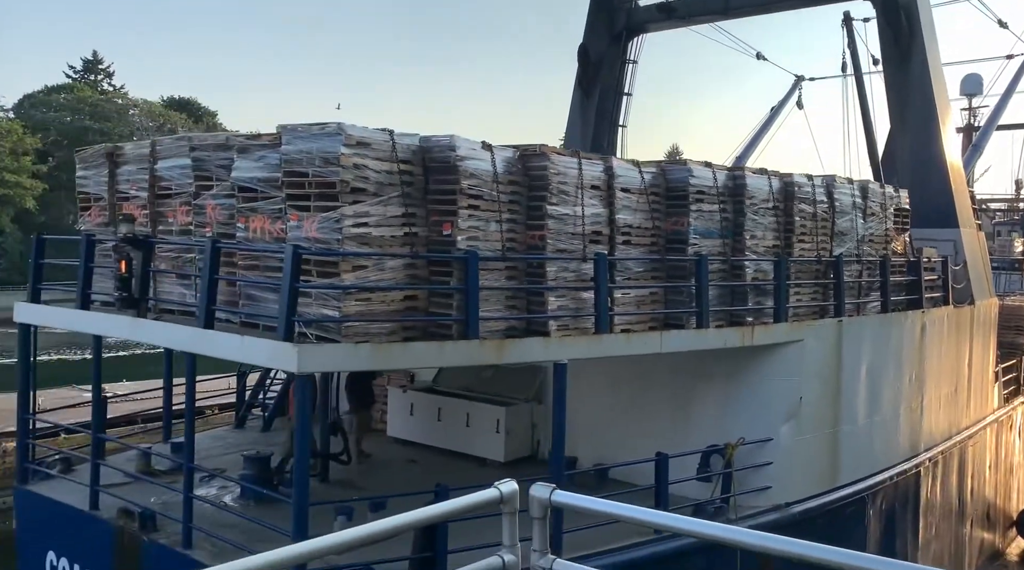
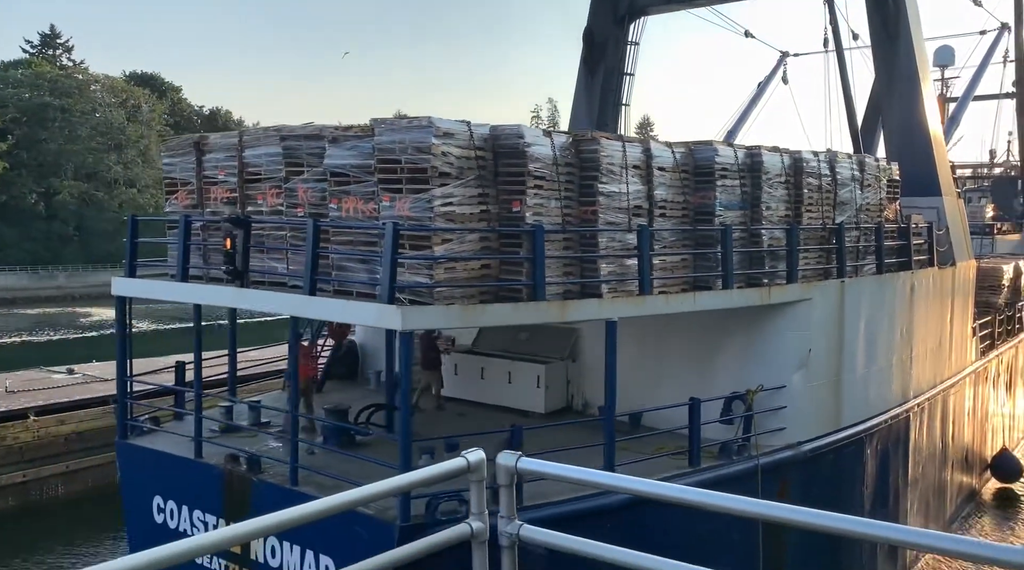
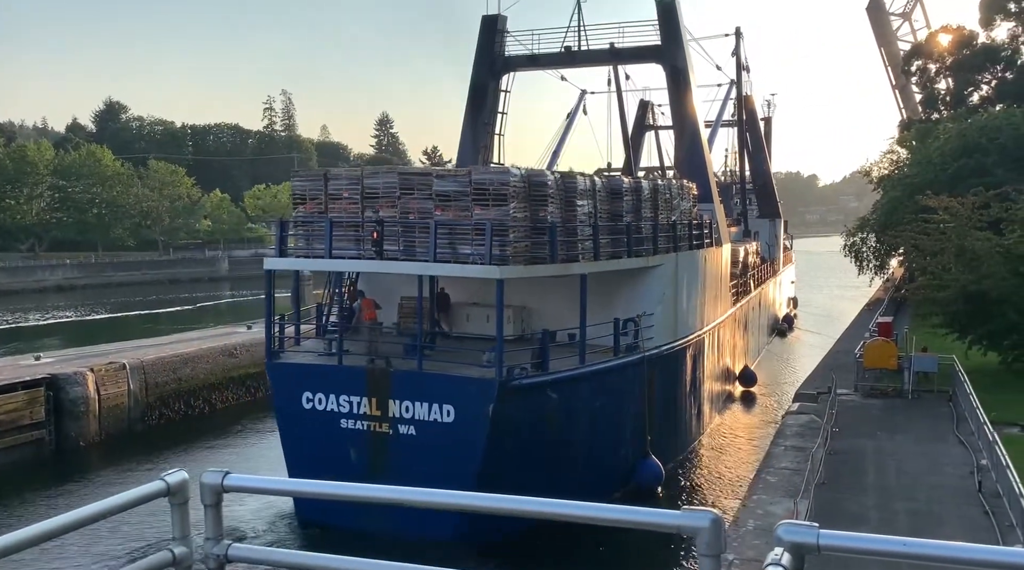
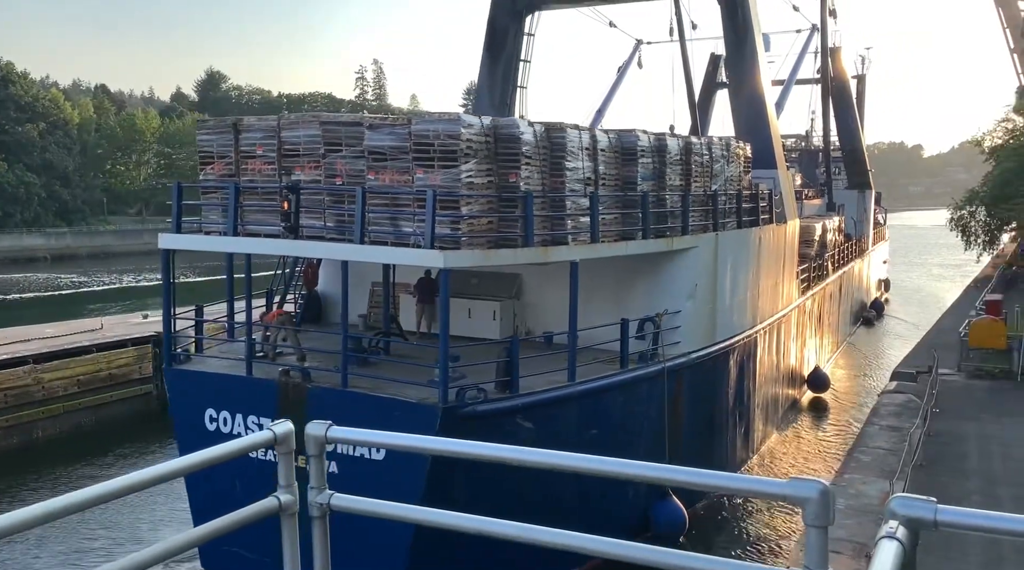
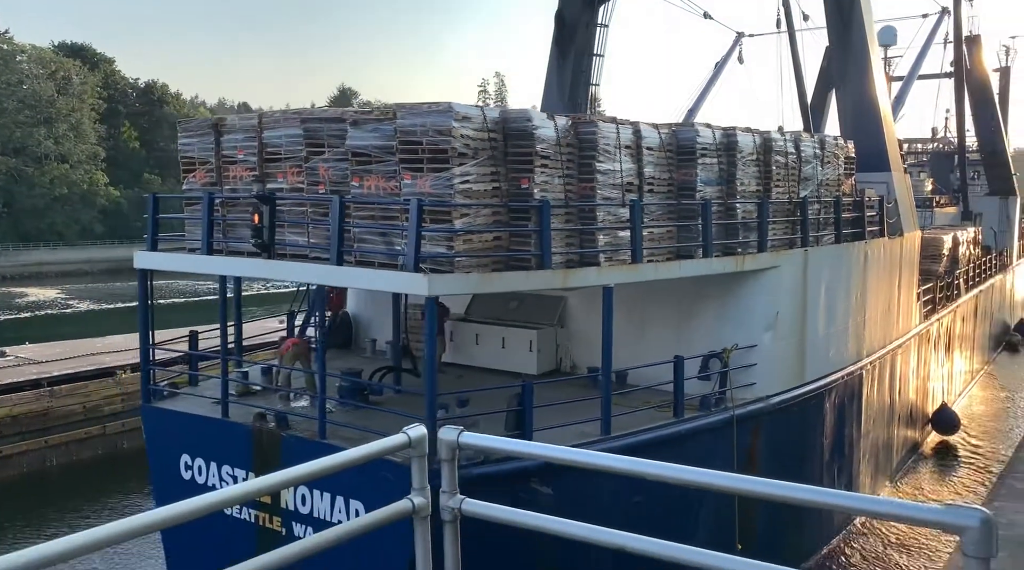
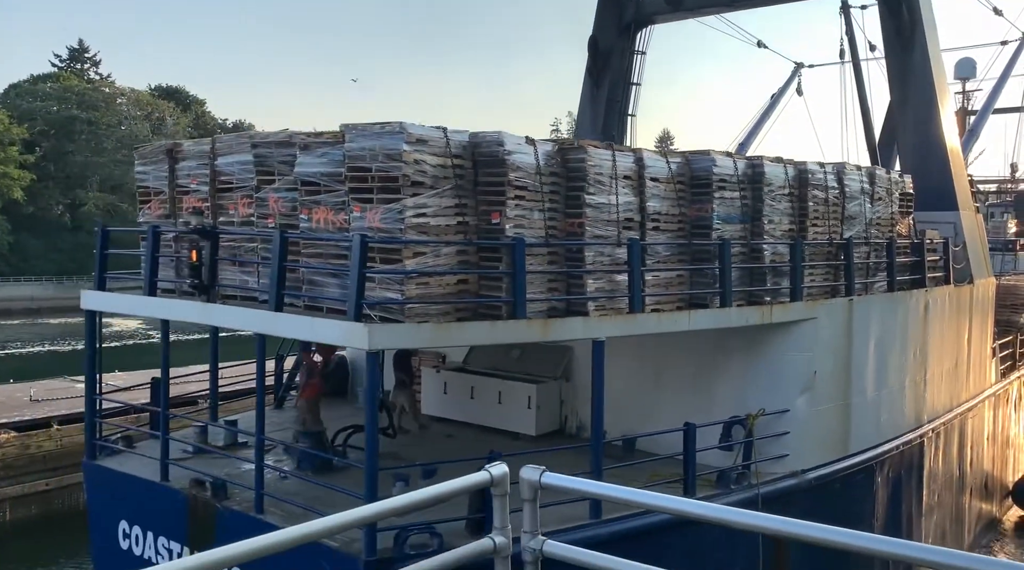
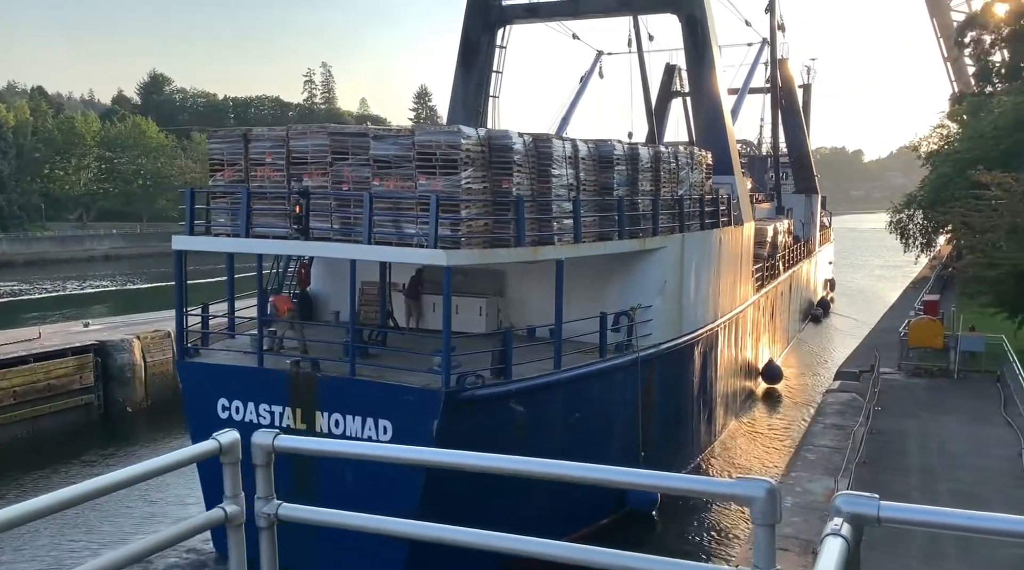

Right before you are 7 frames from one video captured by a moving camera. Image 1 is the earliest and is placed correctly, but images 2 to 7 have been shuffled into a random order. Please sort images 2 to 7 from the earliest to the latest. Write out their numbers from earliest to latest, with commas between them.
6, 2, 5, 4, 7, 3
